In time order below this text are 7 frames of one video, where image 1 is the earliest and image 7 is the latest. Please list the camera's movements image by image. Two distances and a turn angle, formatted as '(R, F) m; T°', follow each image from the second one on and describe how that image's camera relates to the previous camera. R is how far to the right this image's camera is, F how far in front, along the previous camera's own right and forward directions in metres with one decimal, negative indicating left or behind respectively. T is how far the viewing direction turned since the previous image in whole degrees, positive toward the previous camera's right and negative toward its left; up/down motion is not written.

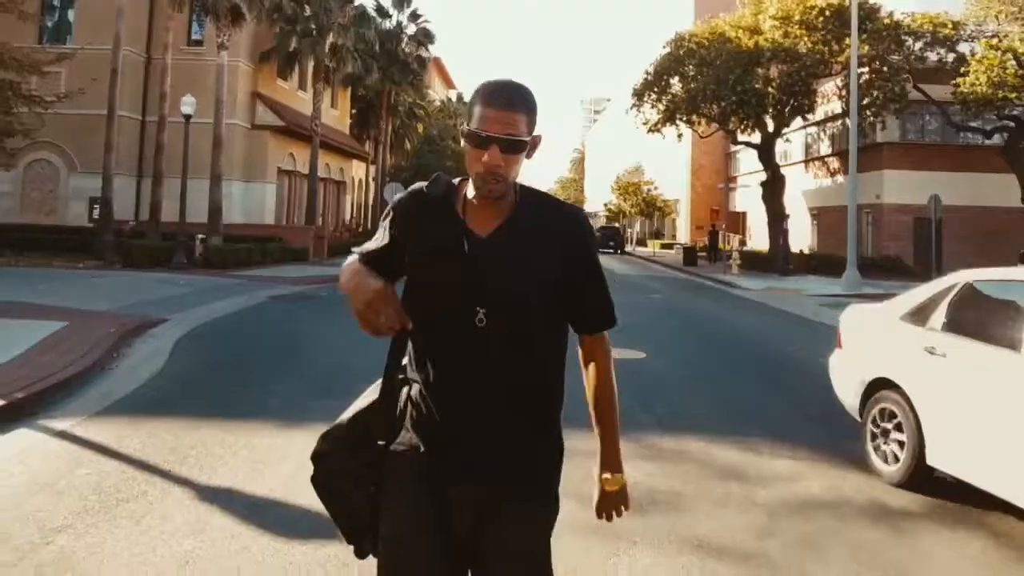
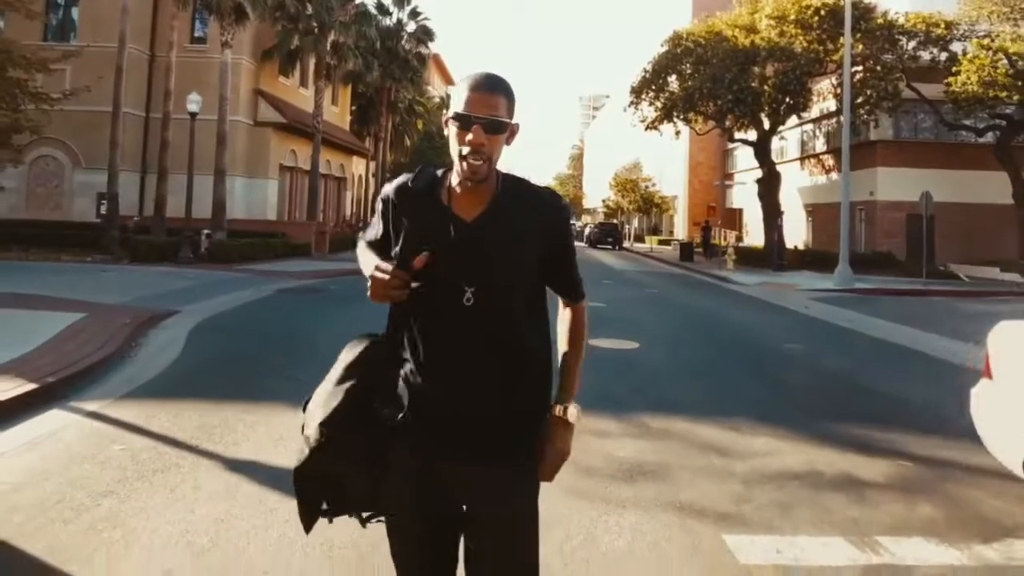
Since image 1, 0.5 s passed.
(0.0, -0.5) m; 0°
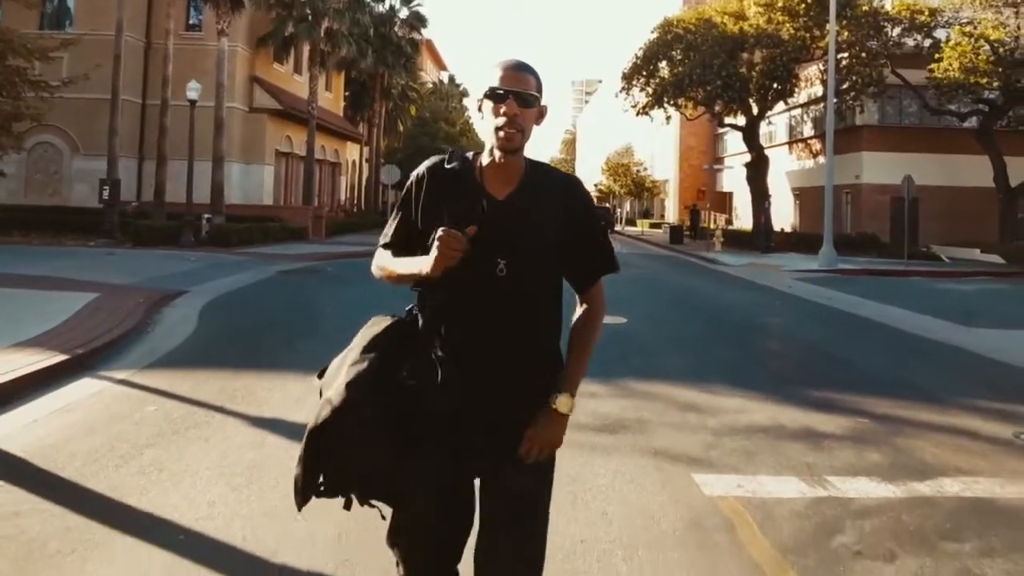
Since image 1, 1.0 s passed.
(0.0, -0.7) m; 0°
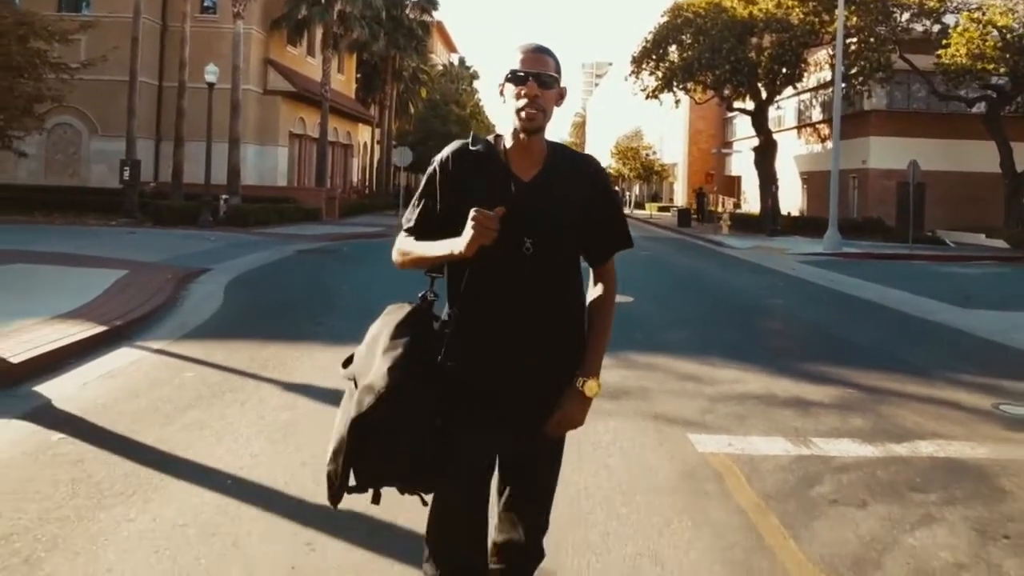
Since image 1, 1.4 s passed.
(0.0, -0.5) m; -1°
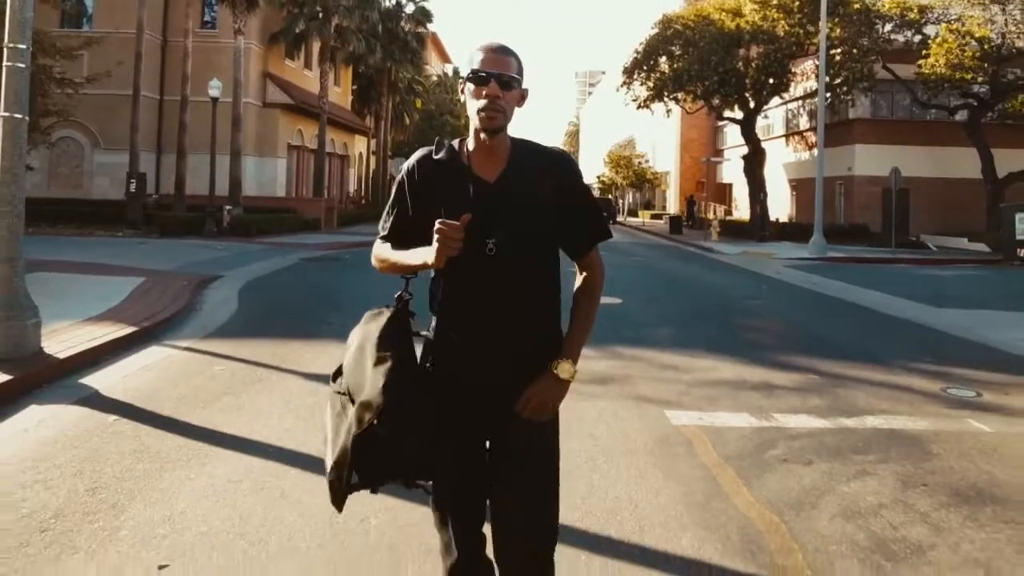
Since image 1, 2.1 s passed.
(0.0, -0.9) m; 0°
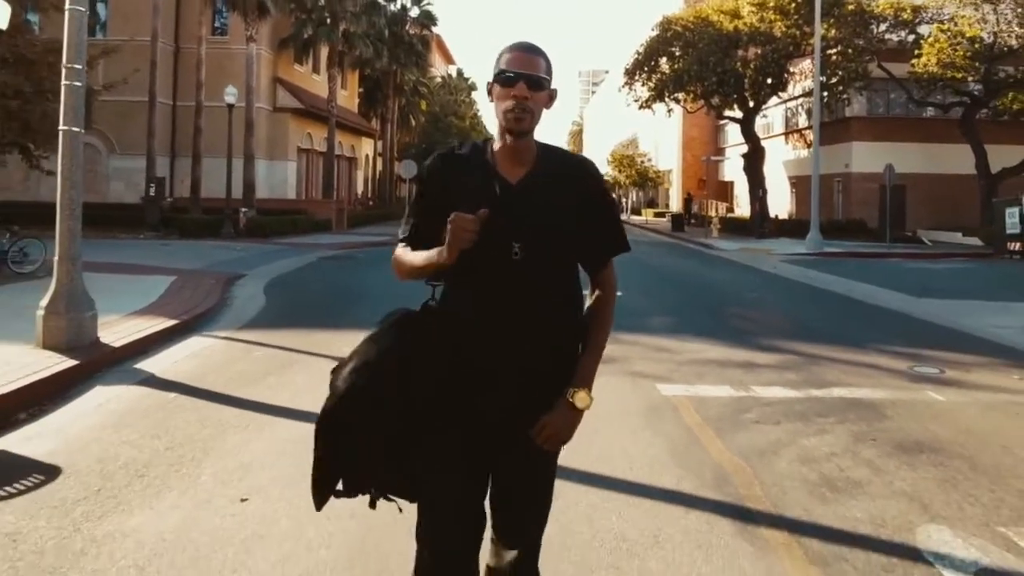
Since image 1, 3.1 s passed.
(0.0, -1.0) m; 0°
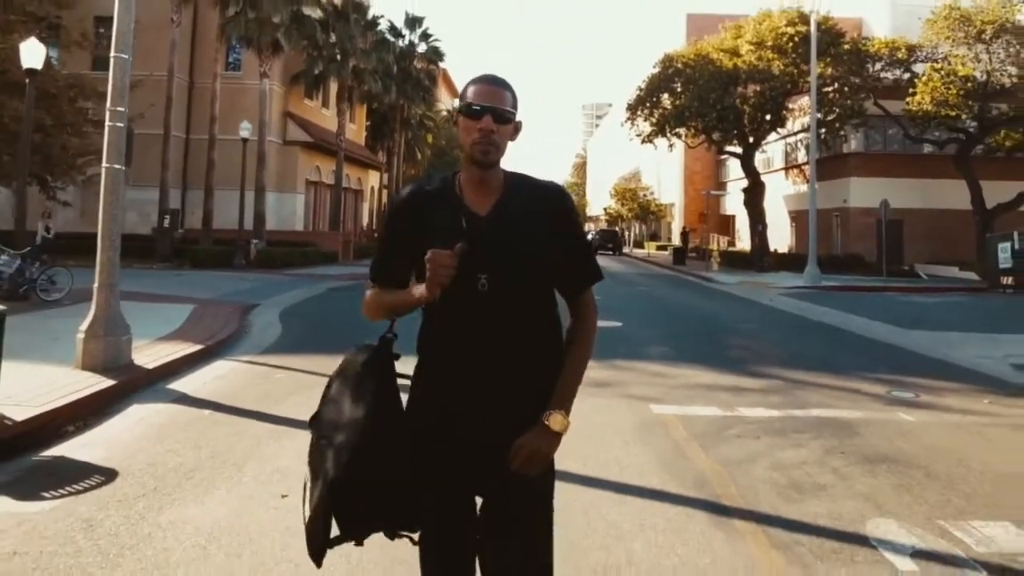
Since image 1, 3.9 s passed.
(0.0, -0.8) m; 0°
